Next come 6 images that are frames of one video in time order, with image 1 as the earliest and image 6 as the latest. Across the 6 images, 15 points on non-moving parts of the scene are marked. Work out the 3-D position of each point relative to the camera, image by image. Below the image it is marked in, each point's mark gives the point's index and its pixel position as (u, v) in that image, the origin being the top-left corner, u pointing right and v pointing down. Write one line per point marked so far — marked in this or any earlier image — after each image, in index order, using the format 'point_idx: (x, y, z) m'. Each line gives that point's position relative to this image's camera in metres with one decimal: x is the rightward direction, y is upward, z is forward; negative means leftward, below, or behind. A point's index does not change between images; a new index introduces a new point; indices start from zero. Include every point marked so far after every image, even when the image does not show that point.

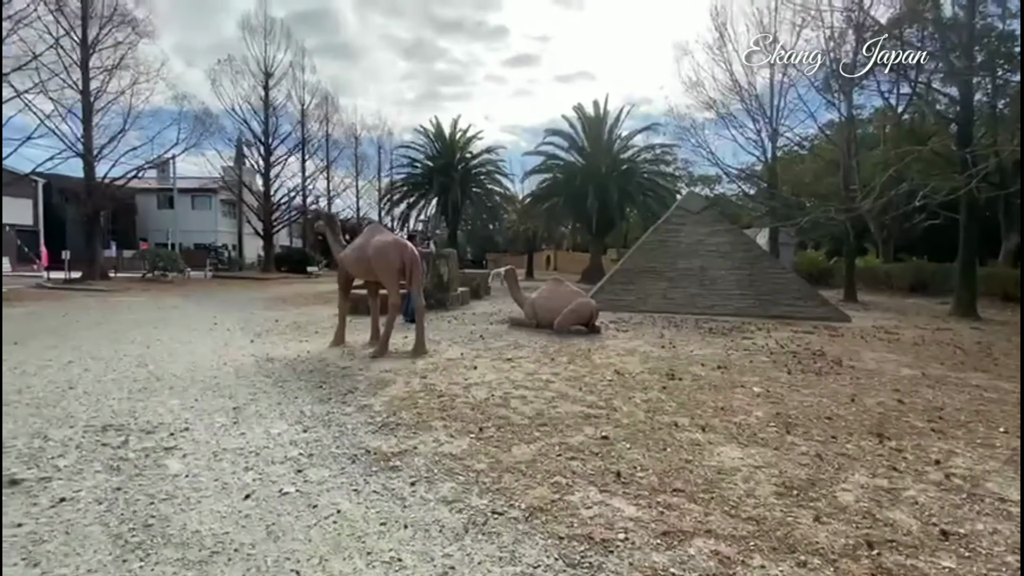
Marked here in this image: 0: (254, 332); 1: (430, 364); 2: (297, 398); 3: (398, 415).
0: (-4.8, -0.8, +8.9) m
1: (-1.1, -1.0, +6.3) m
2: (-2.1, -1.1, +4.8) m
3: (-1.0, -1.1, +4.3) m
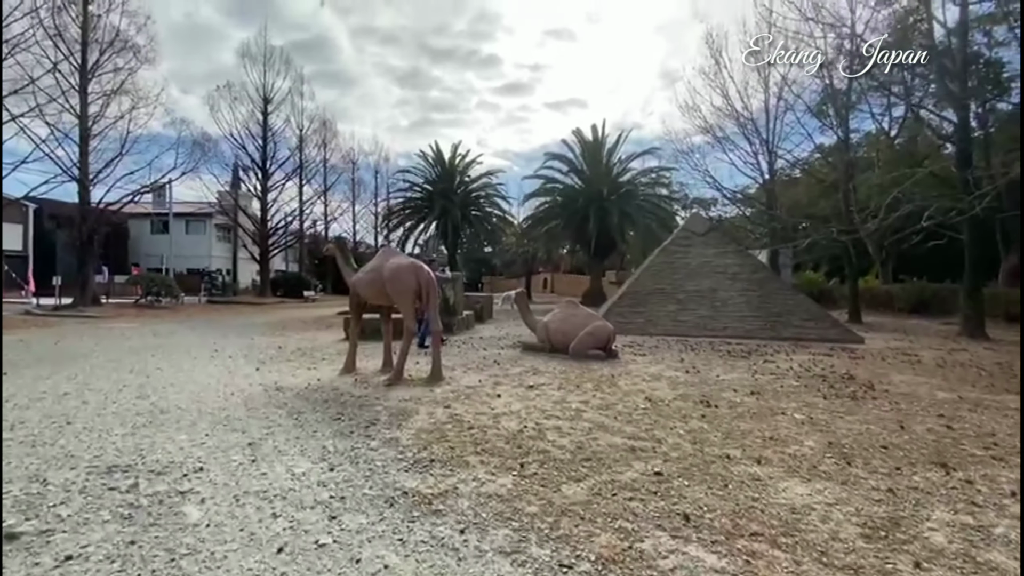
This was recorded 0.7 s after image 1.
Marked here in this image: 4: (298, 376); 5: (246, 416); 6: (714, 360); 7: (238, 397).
0: (-4.5, -1.3, +8.6) m
1: (-0.8, -1.3, +6.0) m
2: (-1.8, -1.3, +4.5) m
3: (-0.6, -1.3, +4.0) m
4: (-3.2, -1.3, +7.2) m
5: (-2.8, -1.3, +5.0) m
6: (+3.6, -1.3, +8.6) m
7: (-3.3, -1.3, +5.9) m
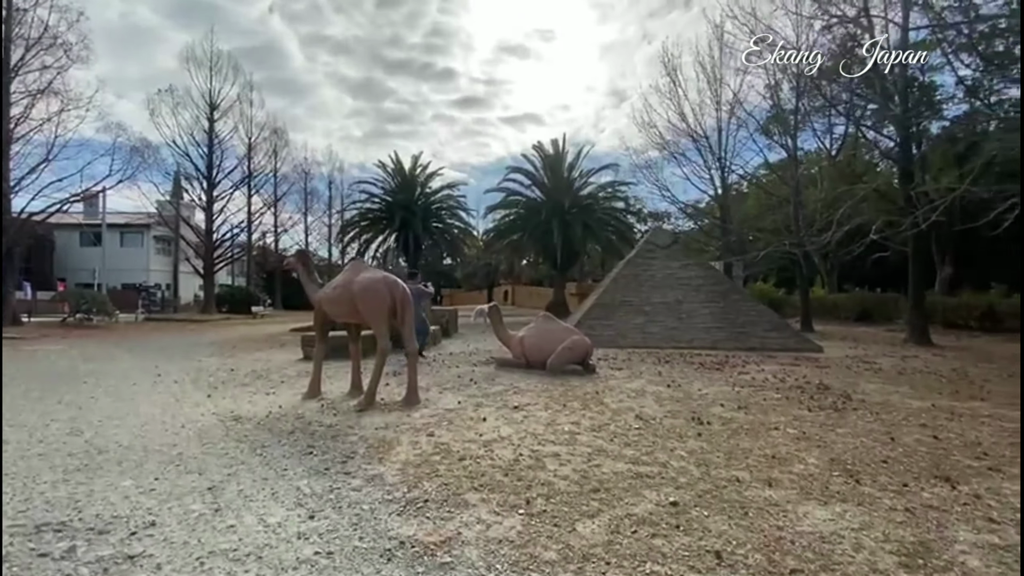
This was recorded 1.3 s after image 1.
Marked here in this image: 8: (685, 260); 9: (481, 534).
0: (-4.9, -1.6, +7.8) m
1: (-0.9, -1.5, +5.6) m
2: (-1.9, -1.5, +4.0) m
3: (-0.6, -1.5, +3.6) m
4: (-3.5, -1.6, +6.6) m
5: (-2.9, -1.5, +4.4) m
6: (+3.2, -1.5, +8.5) m
7: (-3.5, -1.6, +5.2) m
8: (+5.2, +0.8, +14.6) m
9: (-0.2, -1.5, +2.9) m
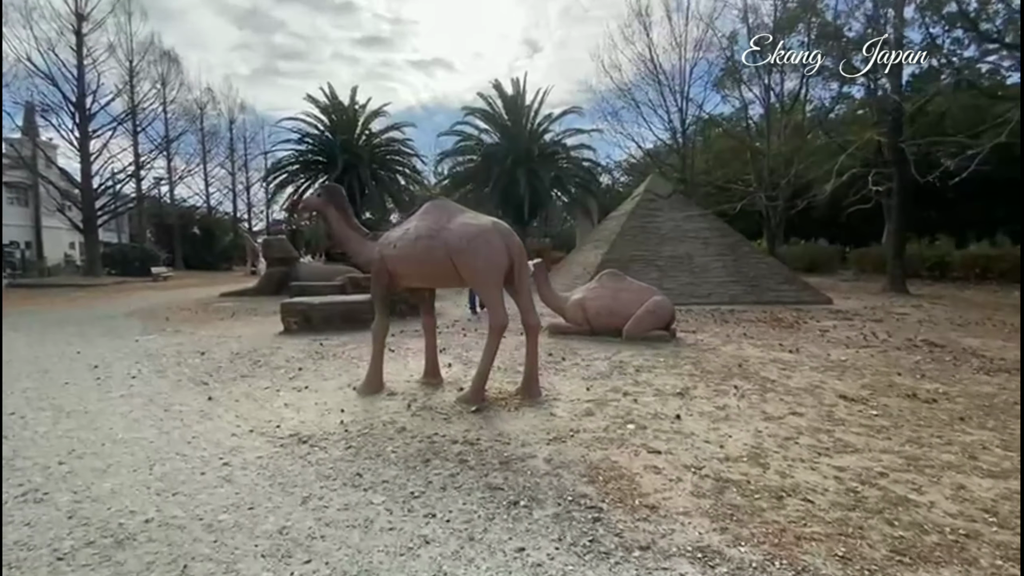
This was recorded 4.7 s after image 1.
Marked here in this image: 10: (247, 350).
0: (-3.6, -1.1, +5.5) m
1: (+0.7, -1.1, +4.0) m
2: (+0.1, -1.2, +2.3) m
3: (+1.4, -1.2, +2.1) m
4: (-2.0, -1.1, +4.5) m
5: (-1.0, -1.2, +2.5) m
6: (+4.2, -0.7, +7.6) m
7: (-1.7, -1.2, +3.2) m
8: (+5.1, +2.2, +13.8) m
9: (+1.9, -1.3, +1.5) m
10: (-3.9, -0.9, +7.0) m
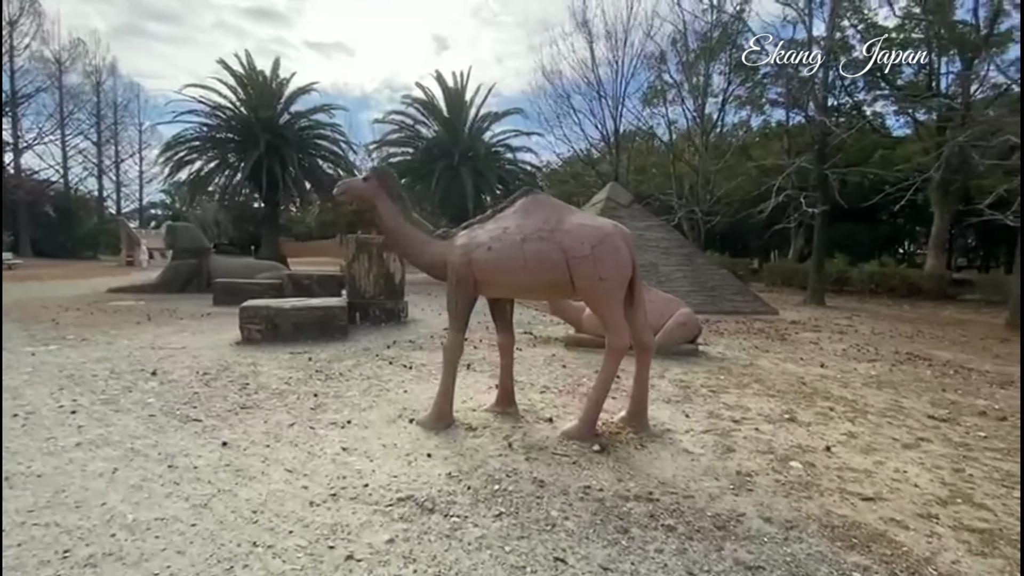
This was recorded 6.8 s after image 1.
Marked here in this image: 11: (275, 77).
0: (-2.8, -1.1, +4.0) m
1: (+1.7, -1.2, +3.5) m
2: (+1.5, -1.4, +1.7) m
3: (+2.7, -1.4, +1.8) m
4: (-1.1, -1.2, +3.5) m
5: (+0.3, -1.3, +1.7) m
6: (+4.3, -0.9, +7.8) m
7: (-0.5, -1.3, +2.2) m
8: (+4.0, +2.0, +14.0) m
9: (+3.4, -1.5, +1.4) m
10: (-3.4, -0.9, +5.5) m
11: (-9.3, +8.3, +18.9) m
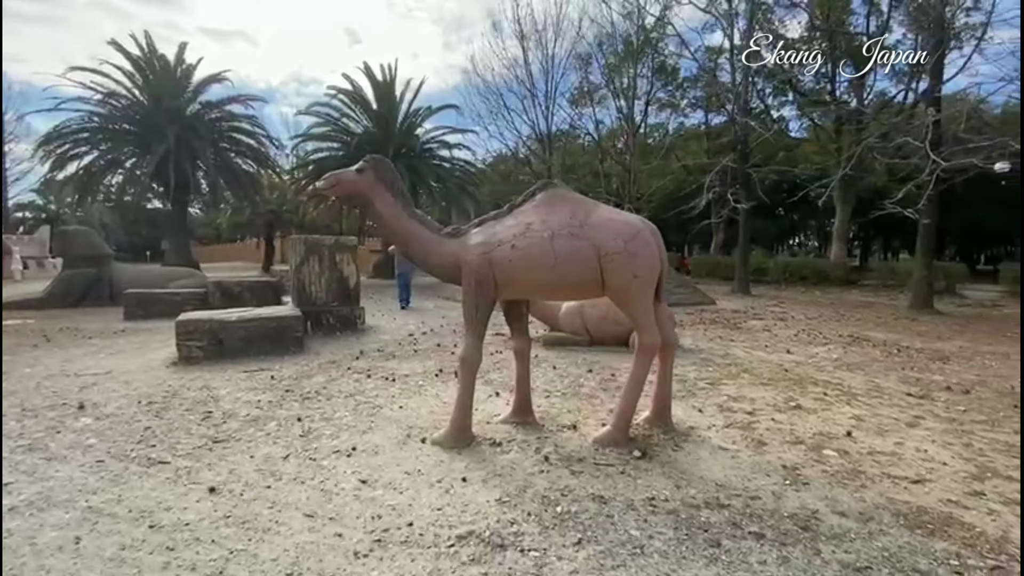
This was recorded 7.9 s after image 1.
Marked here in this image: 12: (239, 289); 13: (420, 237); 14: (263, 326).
0: (-2.6, -1.2, +3.3) m
1: (+1.9, -1.2, +3.5) m
2: (+2.0, -1.3, +1.7) m
3: (+3.2, -1.3, +2.0) m
4: (-0.8, -1.2, +3.0) m
5: (+0.9, -1.3, +1.5) m
6: (+3.9, -0.8, +8.2) m
7: (-0.1, -1.3, +1.9) m
8: (+2.5, +2.1, +14.2) m
9: (+4.0, -1.3, +1.7) m
10: (-3.4, -1.1, +4.7) m
11: (-11.7, +7.9, +16.9) m
12: (-5.9, 0.0, +10.3) m
13: (-0.7, +0.4, +3.7) m
14: (-3.4, -0.5, +6.5) m
